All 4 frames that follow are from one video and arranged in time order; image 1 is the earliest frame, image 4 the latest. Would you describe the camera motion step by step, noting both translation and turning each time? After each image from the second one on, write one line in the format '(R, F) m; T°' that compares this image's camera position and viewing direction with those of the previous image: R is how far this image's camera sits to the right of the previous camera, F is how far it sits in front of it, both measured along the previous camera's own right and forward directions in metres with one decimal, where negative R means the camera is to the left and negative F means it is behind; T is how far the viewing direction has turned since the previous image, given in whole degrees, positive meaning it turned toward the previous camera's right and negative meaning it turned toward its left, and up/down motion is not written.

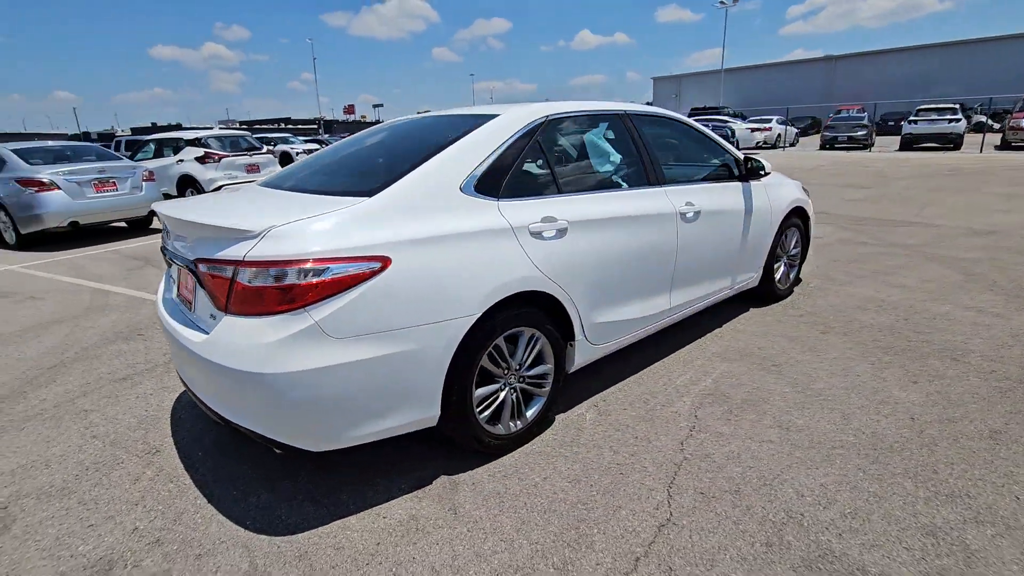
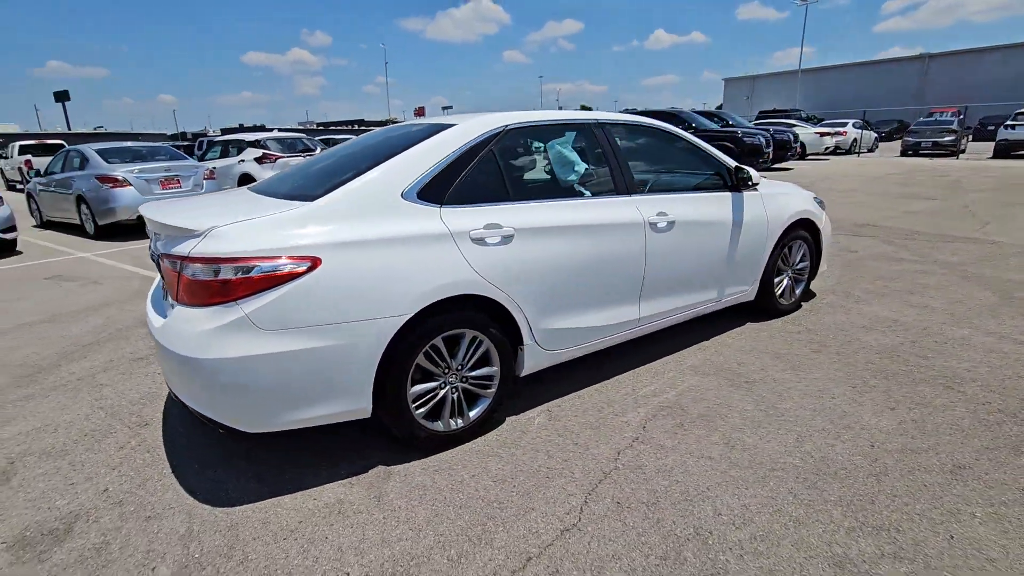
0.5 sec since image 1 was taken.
(+0.6, -0.1) m; -7°
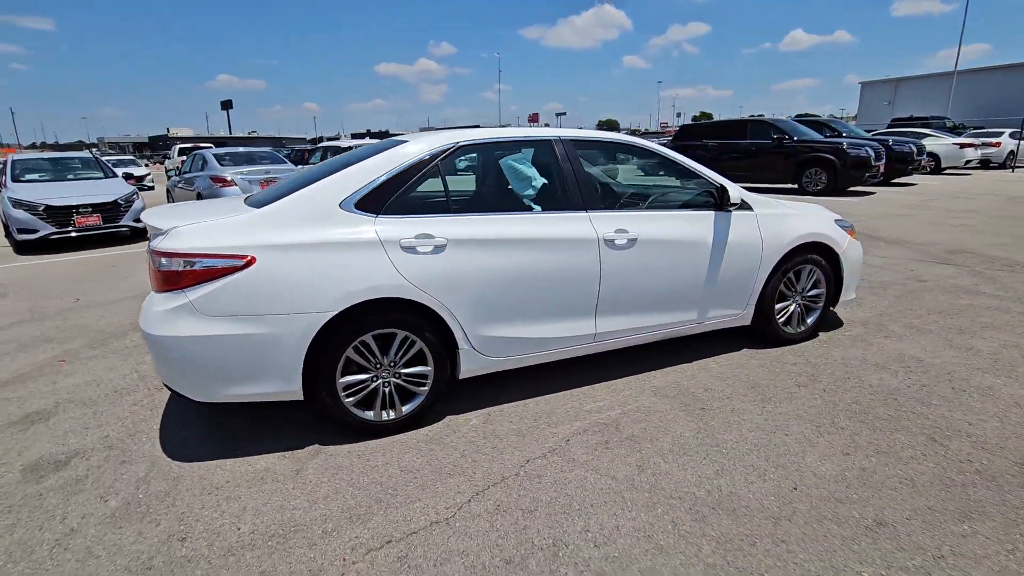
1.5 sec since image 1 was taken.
(+1.0, -0.1) m; -11°
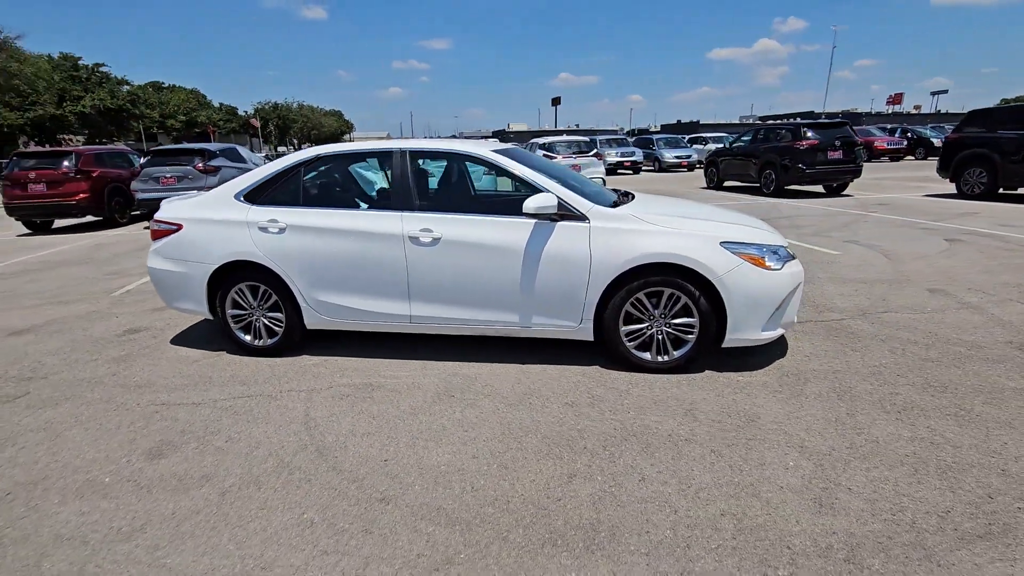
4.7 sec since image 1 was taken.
(+3.4, +0.4) m; -31°
